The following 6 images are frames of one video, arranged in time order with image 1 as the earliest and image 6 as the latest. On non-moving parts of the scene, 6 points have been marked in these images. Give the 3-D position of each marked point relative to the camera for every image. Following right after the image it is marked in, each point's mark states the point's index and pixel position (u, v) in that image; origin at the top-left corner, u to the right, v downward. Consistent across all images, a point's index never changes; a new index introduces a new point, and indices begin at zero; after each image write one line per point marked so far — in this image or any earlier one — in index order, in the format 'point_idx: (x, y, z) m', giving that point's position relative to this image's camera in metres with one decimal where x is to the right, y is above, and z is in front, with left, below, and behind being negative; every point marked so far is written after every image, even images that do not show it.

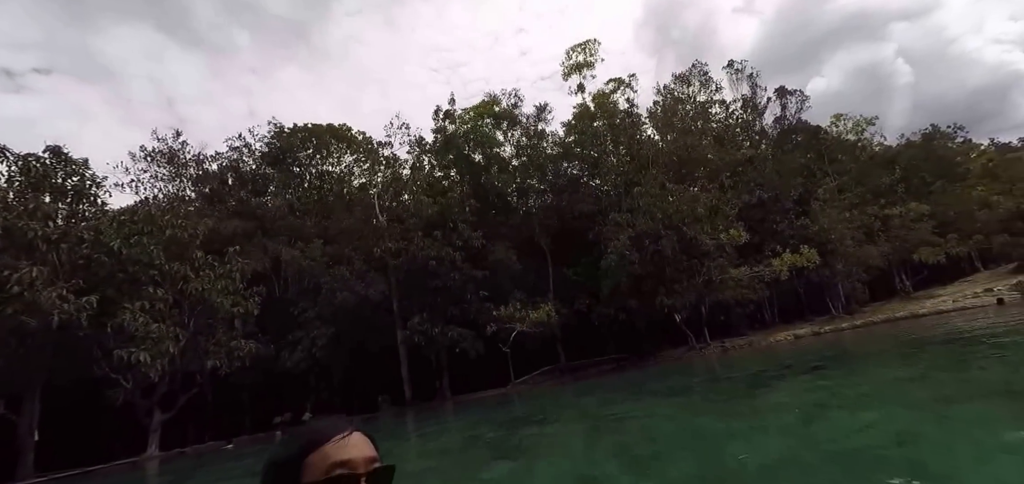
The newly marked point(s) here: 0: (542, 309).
0: (+1.8, -2.4, +19.4) m
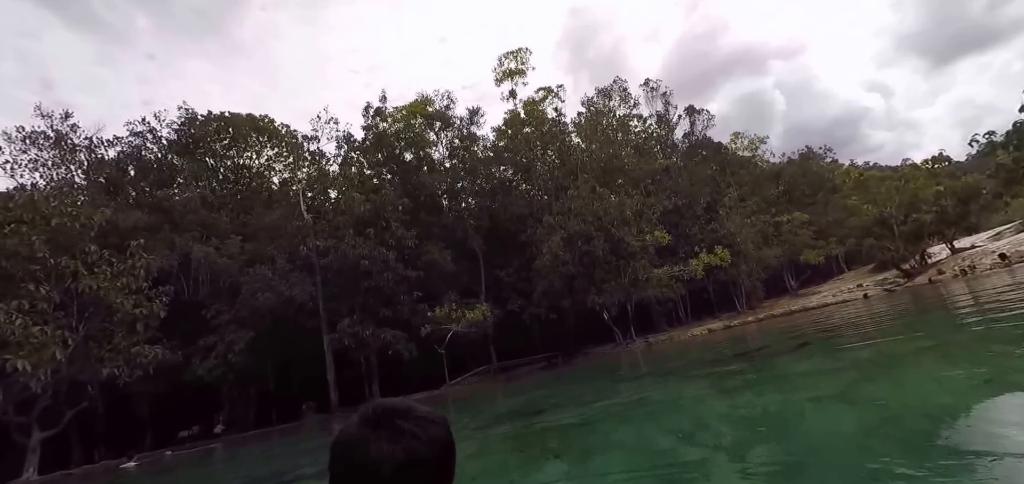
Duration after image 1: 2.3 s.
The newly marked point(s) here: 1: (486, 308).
0: (-1.5, -2.6, +19.5) m
1: (-1.4, -2.7, +19.8) m
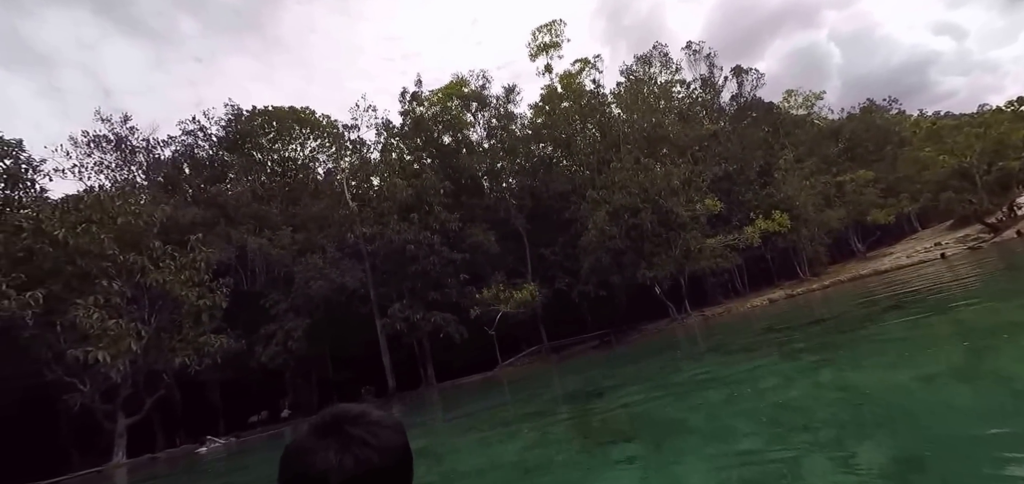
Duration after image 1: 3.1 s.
0: (+0.2, -1.9, +19.6) m
1: (+0.4, -1.9, +19.9) m
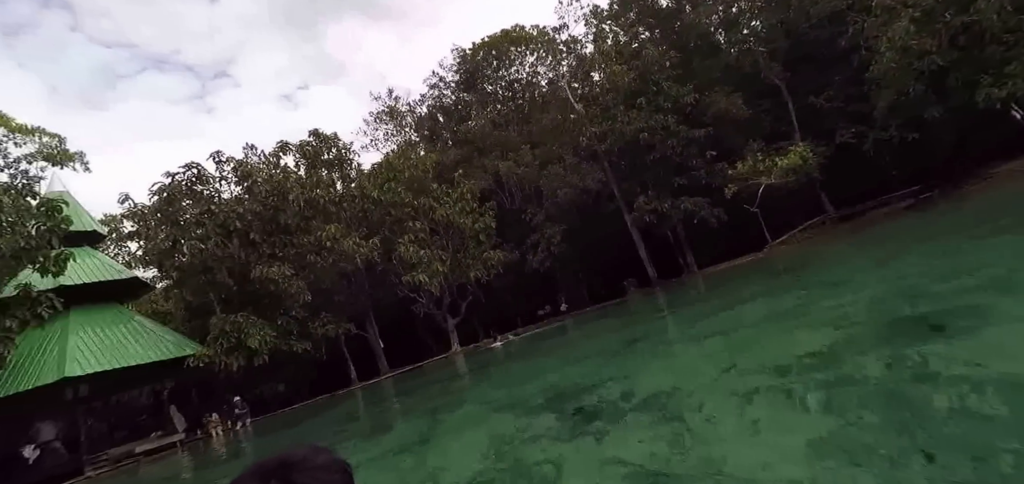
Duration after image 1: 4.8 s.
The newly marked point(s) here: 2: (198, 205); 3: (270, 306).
0: (+9.5, +3.0, +16.5) m
1: (+9.8, +3.1, +16.6) m
2: (-11.2, +1.4, +18.4) m
3: (-9.4, -2.5, +20.0) m
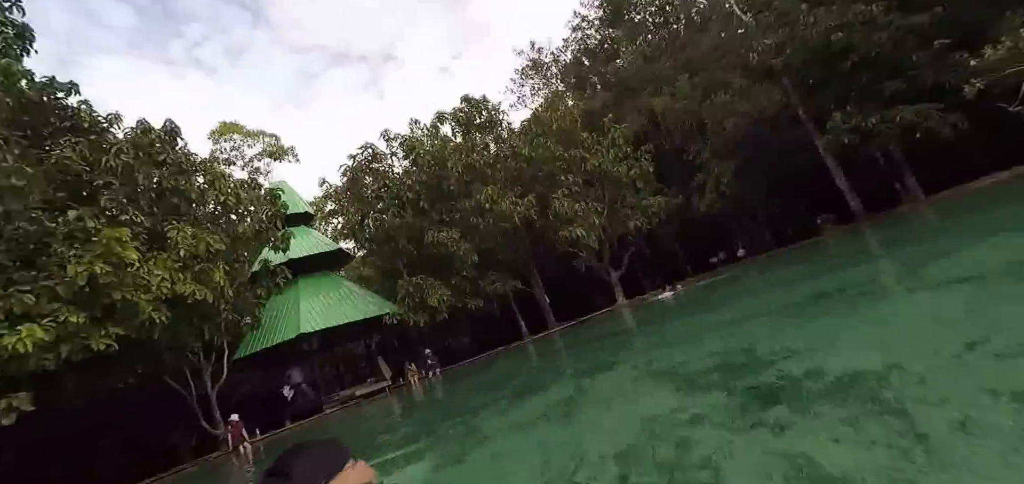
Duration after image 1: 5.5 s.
0: (+13.6, +5.2, +12.1) m
1: (+13.9, +5.3, +12.2) m
2: (-5.4, +2.5, +20.4) m
3: (-2.9, -1.1, +21.7) m
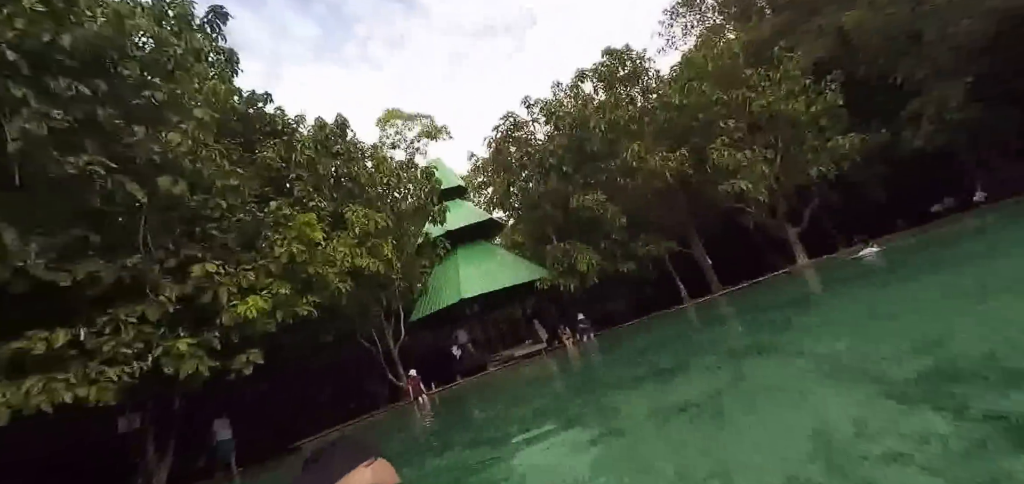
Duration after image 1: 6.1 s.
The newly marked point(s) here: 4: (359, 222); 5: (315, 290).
0: (+16.0, +6.7, +7.0) m
1: (+16.3, +6.8, +7.0) m
2: (+0.3, +3.8, +20.5) m
3: (+3.4, +0.5, +21.2) m
4: (-4.9, +0.7, +16.6) m
5: (-5.8, -1.4, +15.0) m
